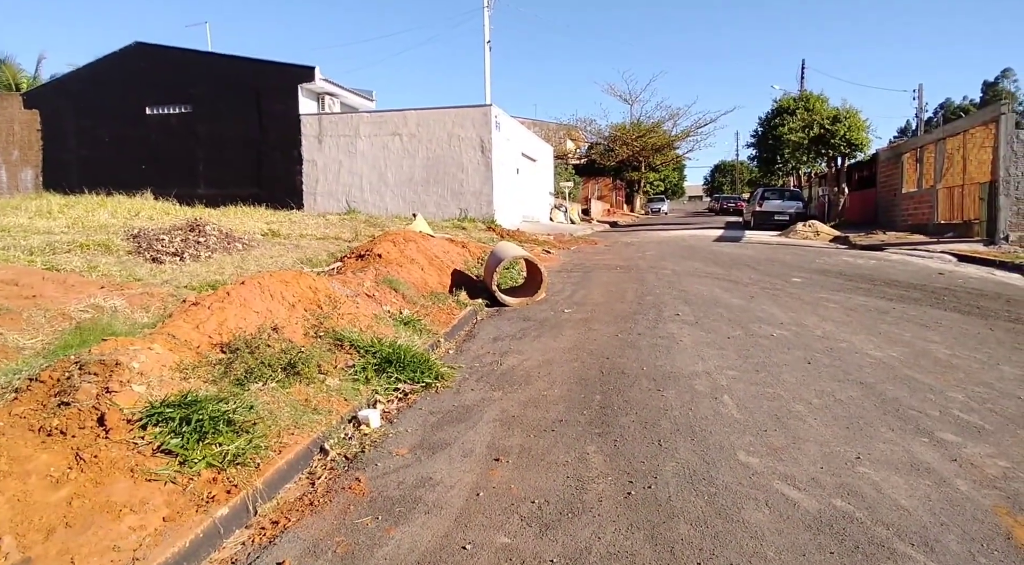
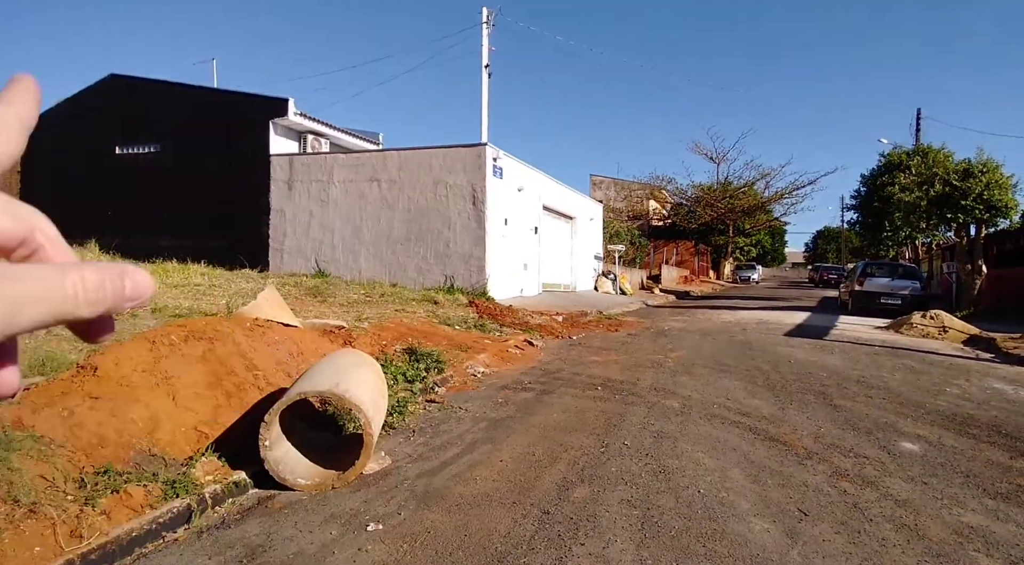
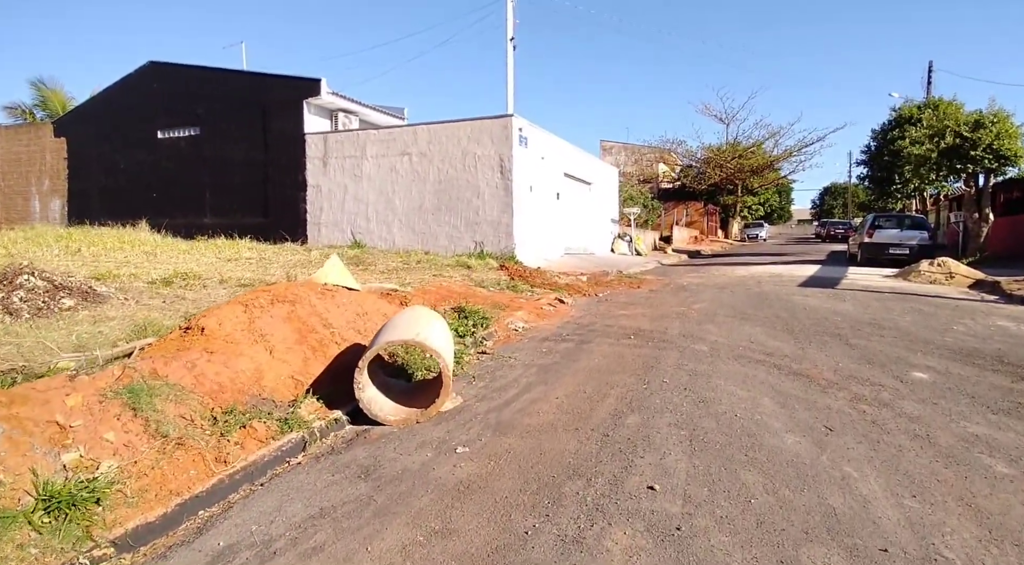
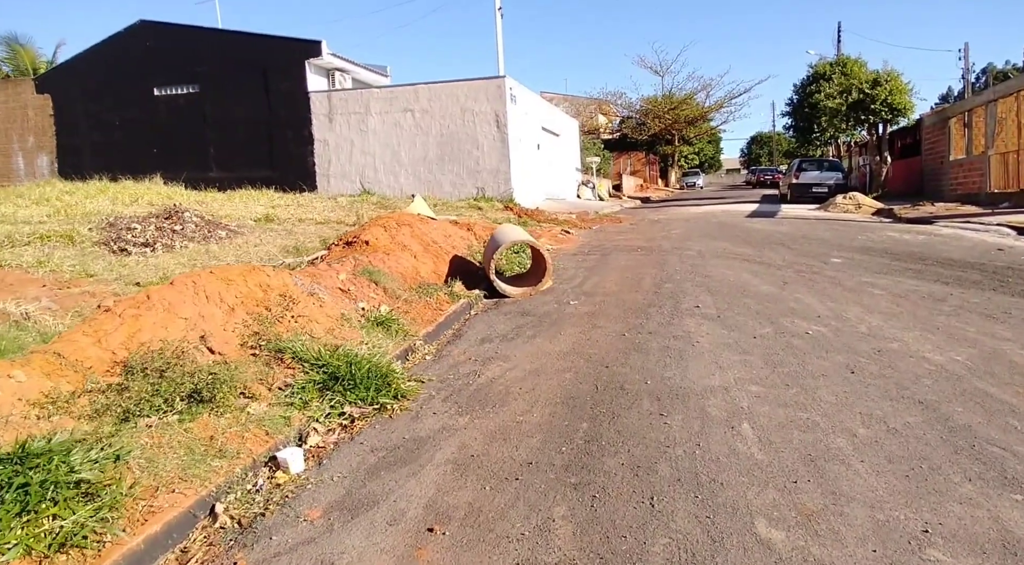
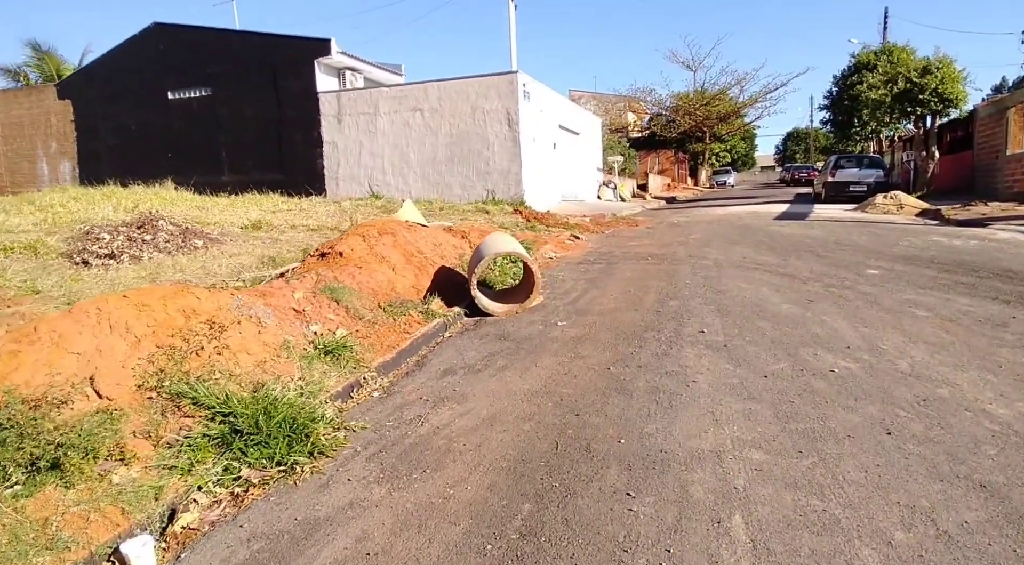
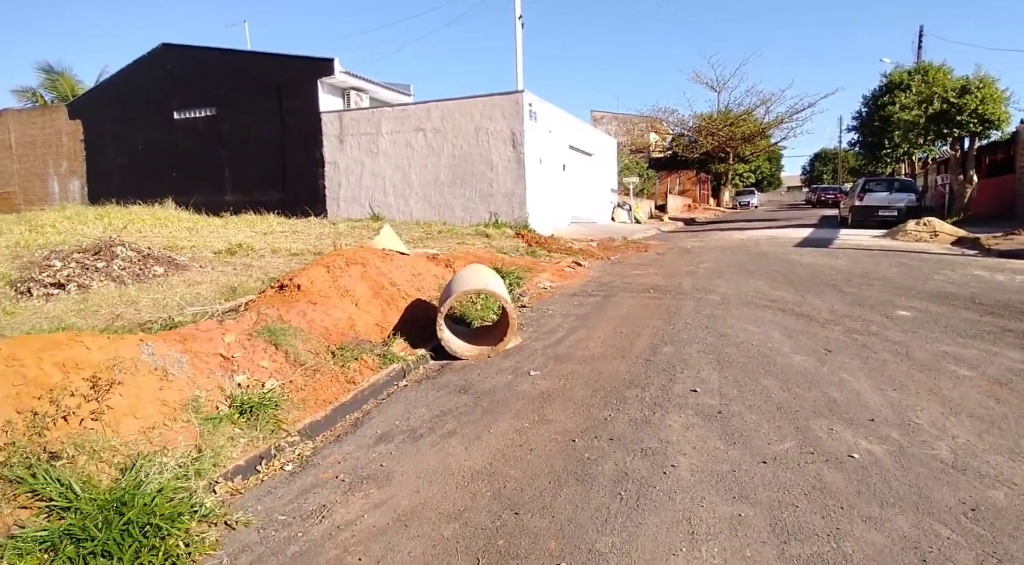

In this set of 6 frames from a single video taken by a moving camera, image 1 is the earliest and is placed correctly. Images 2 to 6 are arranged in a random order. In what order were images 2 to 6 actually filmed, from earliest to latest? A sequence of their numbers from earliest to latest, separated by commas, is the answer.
4, 5, 6, 3, 2
